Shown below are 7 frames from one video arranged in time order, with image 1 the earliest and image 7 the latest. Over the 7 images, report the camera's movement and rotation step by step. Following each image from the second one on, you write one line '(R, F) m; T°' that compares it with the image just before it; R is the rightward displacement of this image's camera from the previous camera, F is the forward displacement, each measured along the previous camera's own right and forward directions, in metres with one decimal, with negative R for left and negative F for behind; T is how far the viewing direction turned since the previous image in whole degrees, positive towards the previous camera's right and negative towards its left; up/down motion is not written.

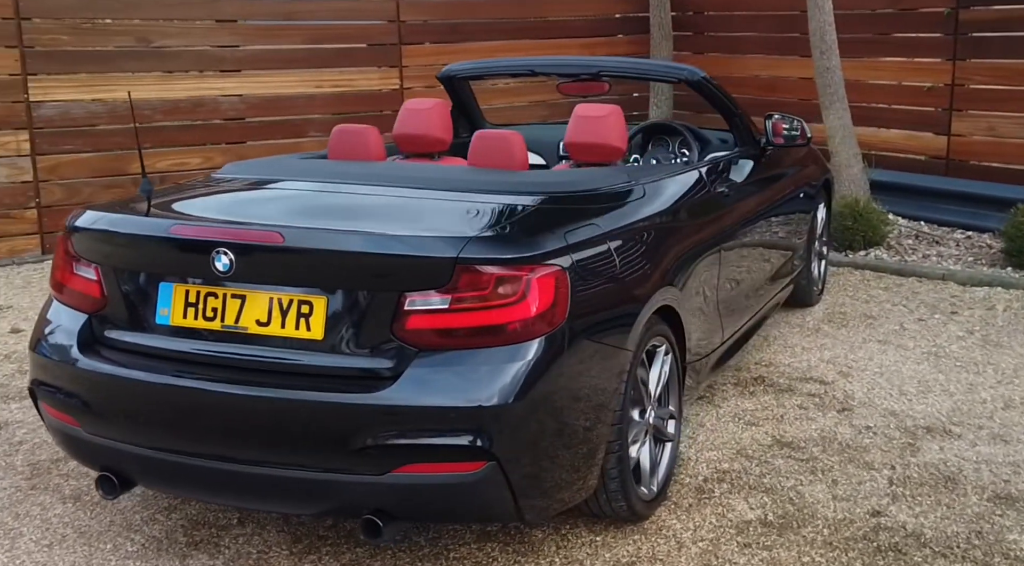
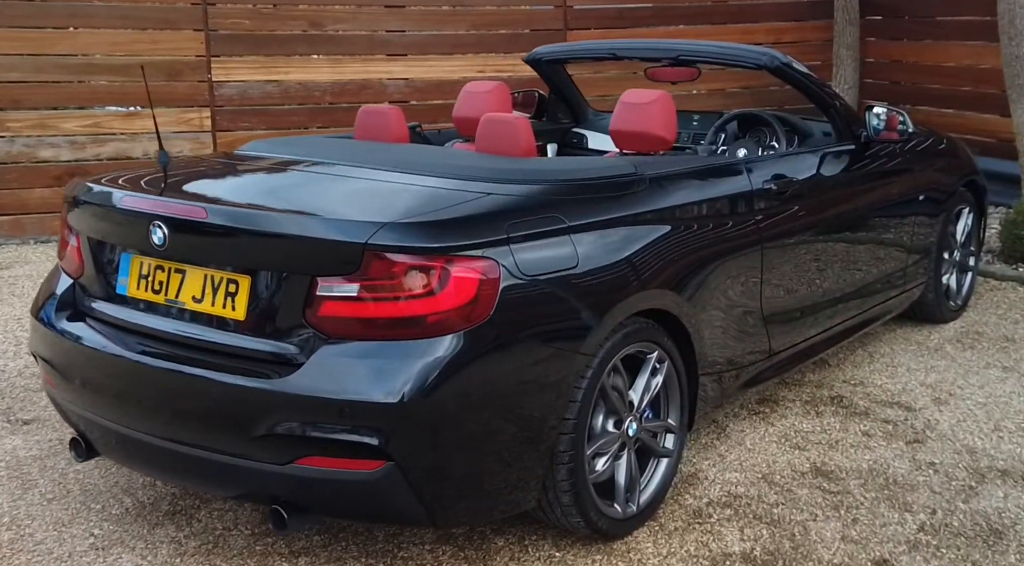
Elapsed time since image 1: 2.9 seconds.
(+0.9, +0.3) m; -14°
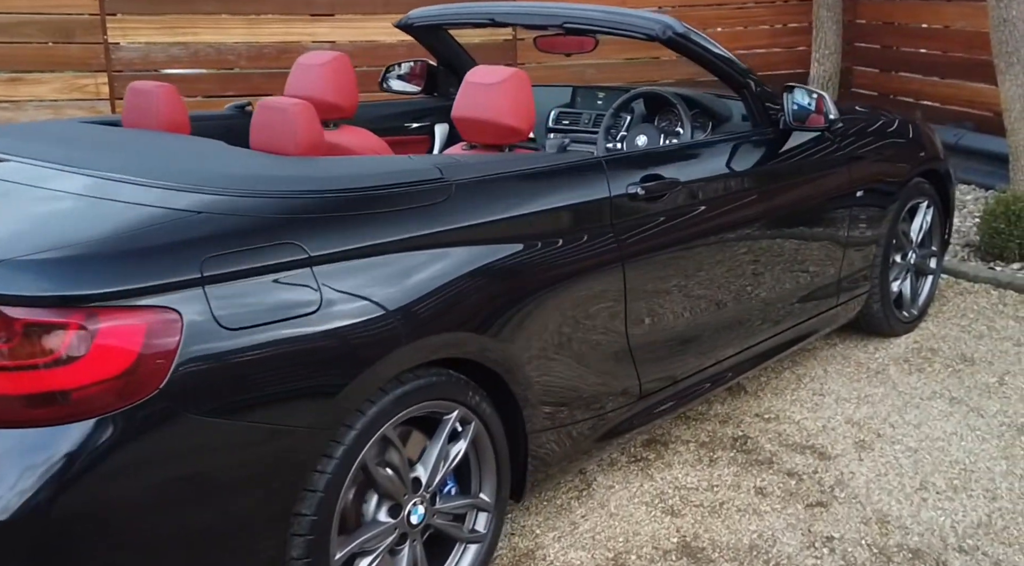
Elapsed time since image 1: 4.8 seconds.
(+0.6, +0.8) m; -1°
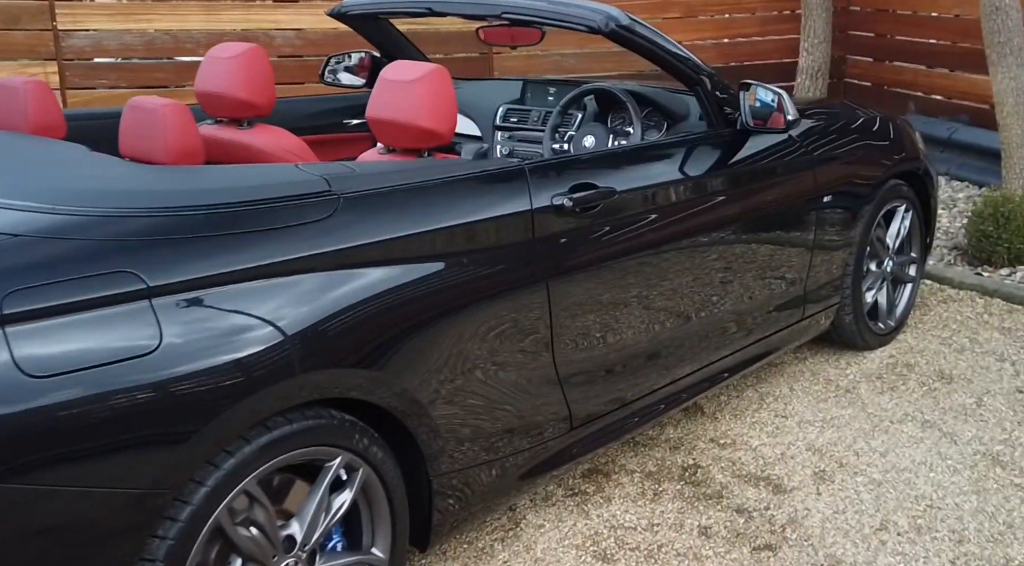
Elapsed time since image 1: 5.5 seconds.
(+0.2, +0.3) m; 0°
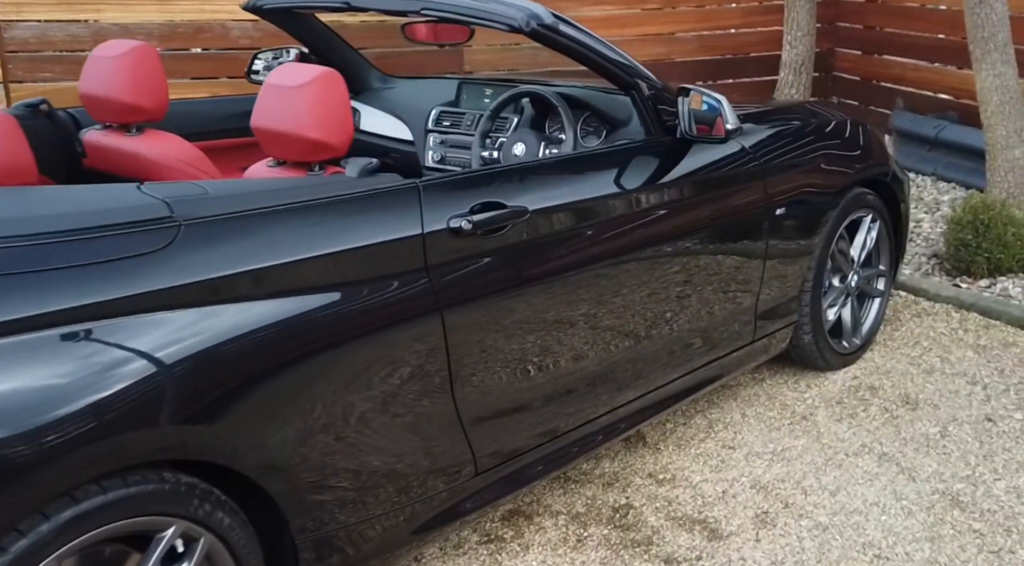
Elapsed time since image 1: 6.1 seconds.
(+0.3, +0.3) m; 0°
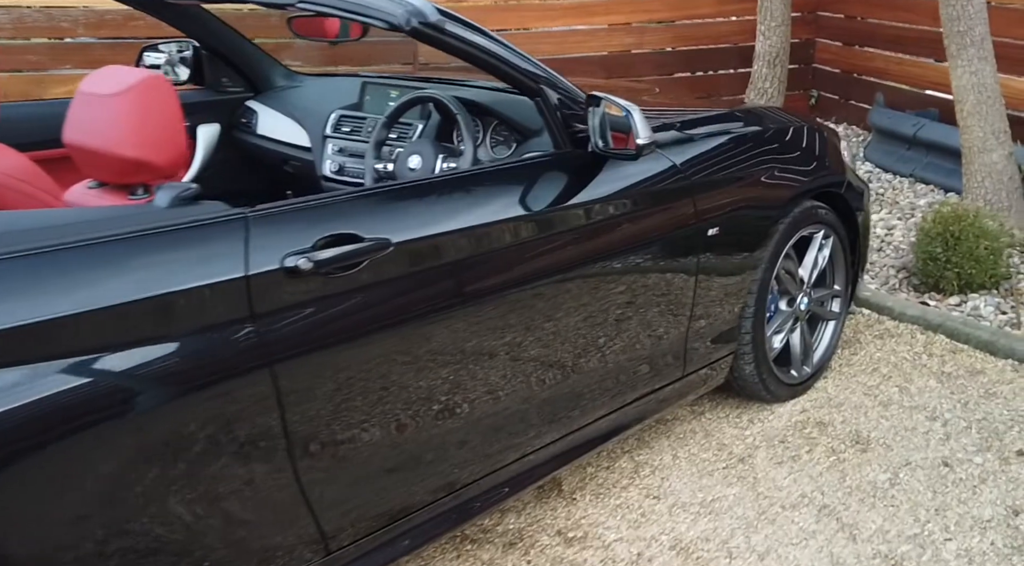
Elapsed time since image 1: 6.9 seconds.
(+0.3, +0.4) m; 0°
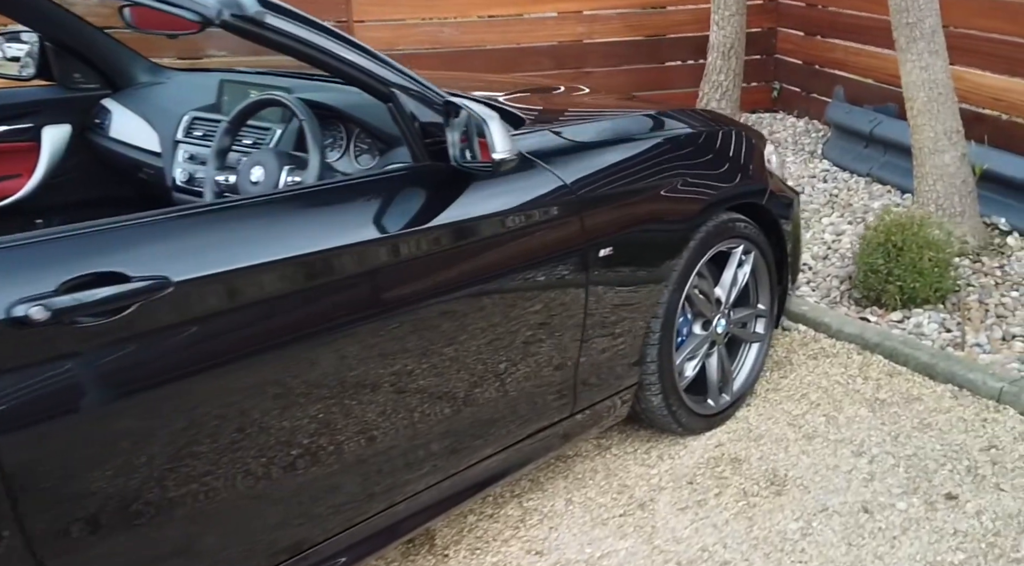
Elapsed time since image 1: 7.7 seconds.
(+0.3, +0.4) m; +1°
